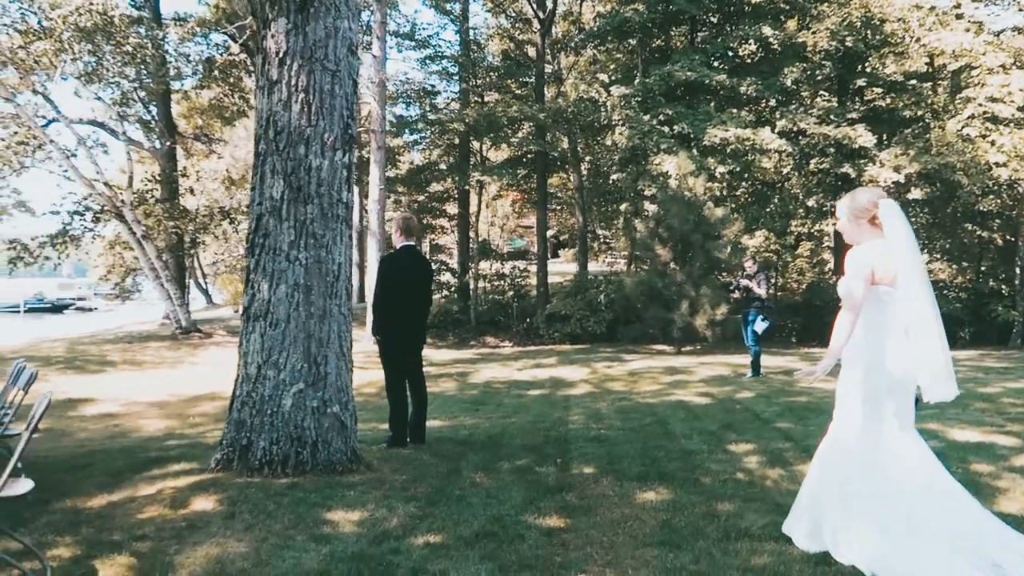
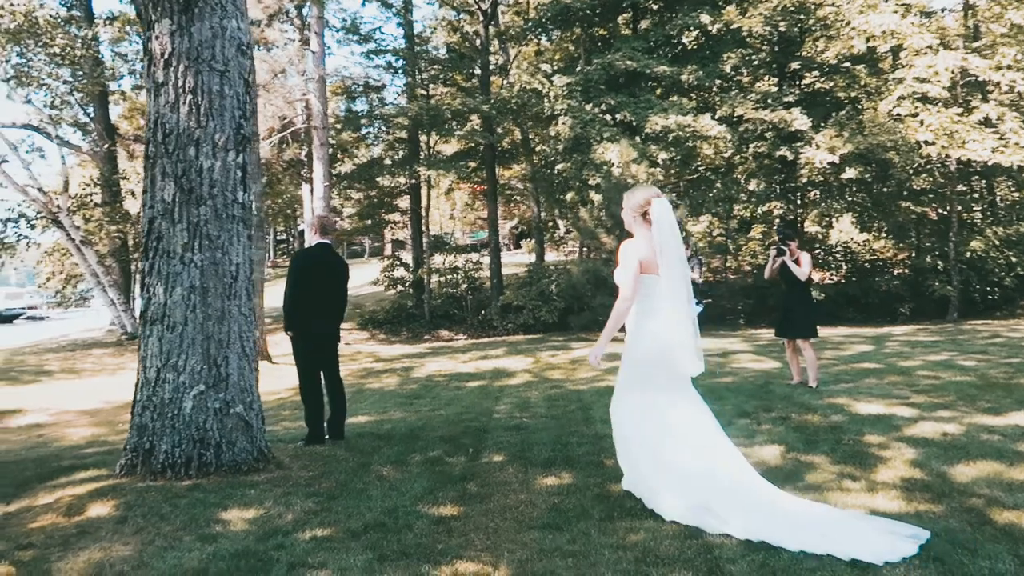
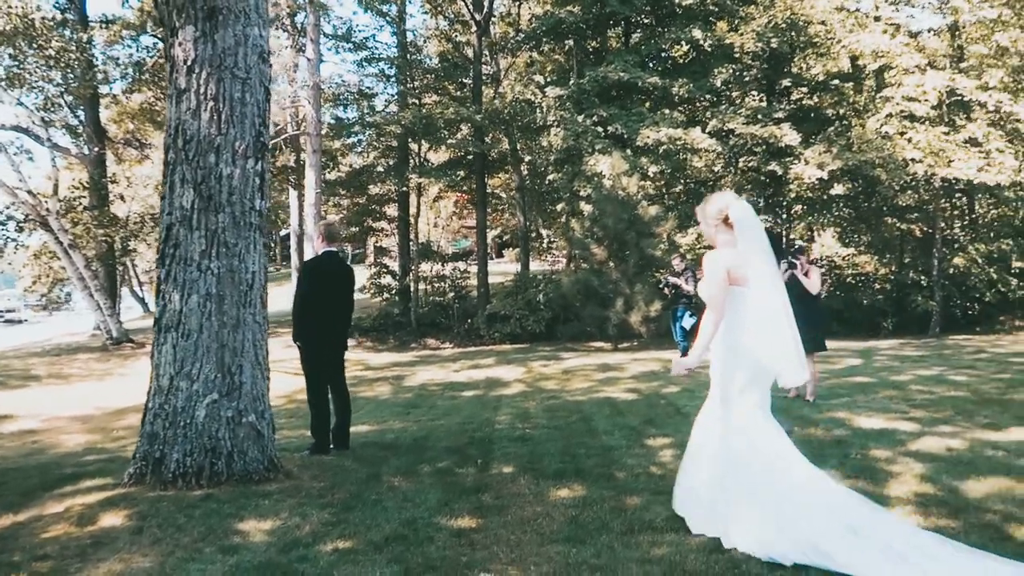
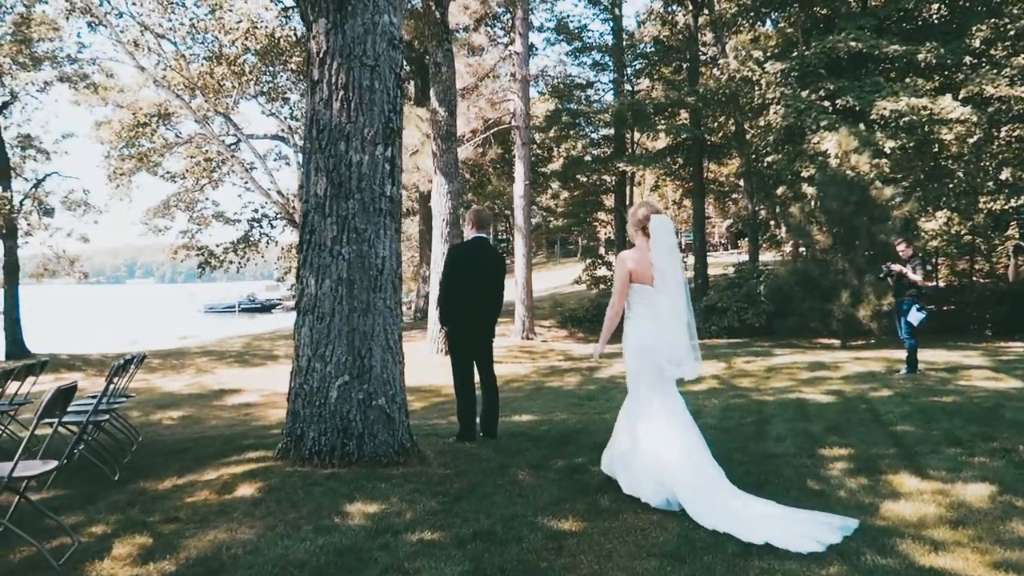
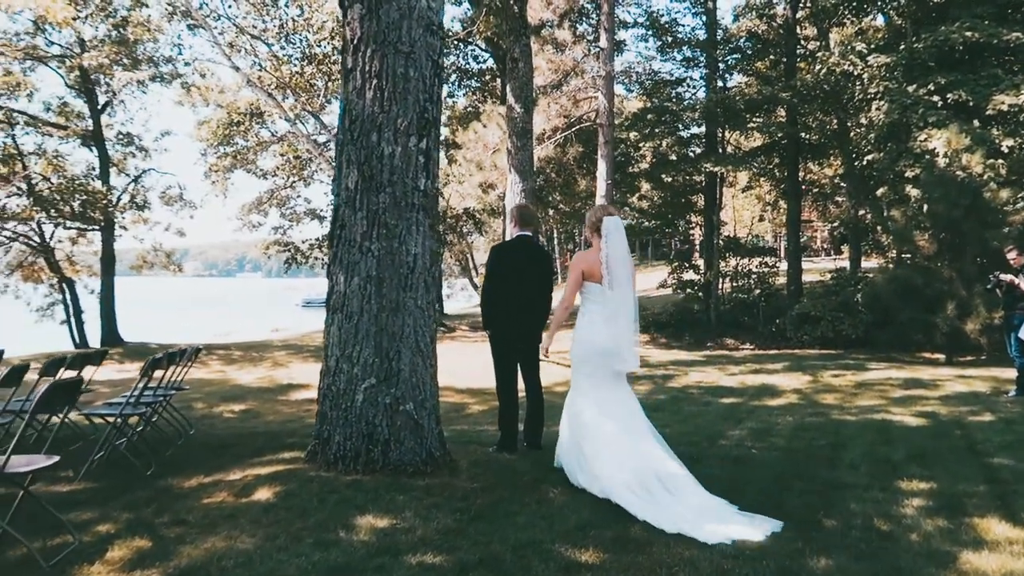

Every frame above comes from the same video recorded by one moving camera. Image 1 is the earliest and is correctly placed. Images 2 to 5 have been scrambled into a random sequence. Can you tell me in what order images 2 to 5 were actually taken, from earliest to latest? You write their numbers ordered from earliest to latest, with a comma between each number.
3, 2, 4, 5
